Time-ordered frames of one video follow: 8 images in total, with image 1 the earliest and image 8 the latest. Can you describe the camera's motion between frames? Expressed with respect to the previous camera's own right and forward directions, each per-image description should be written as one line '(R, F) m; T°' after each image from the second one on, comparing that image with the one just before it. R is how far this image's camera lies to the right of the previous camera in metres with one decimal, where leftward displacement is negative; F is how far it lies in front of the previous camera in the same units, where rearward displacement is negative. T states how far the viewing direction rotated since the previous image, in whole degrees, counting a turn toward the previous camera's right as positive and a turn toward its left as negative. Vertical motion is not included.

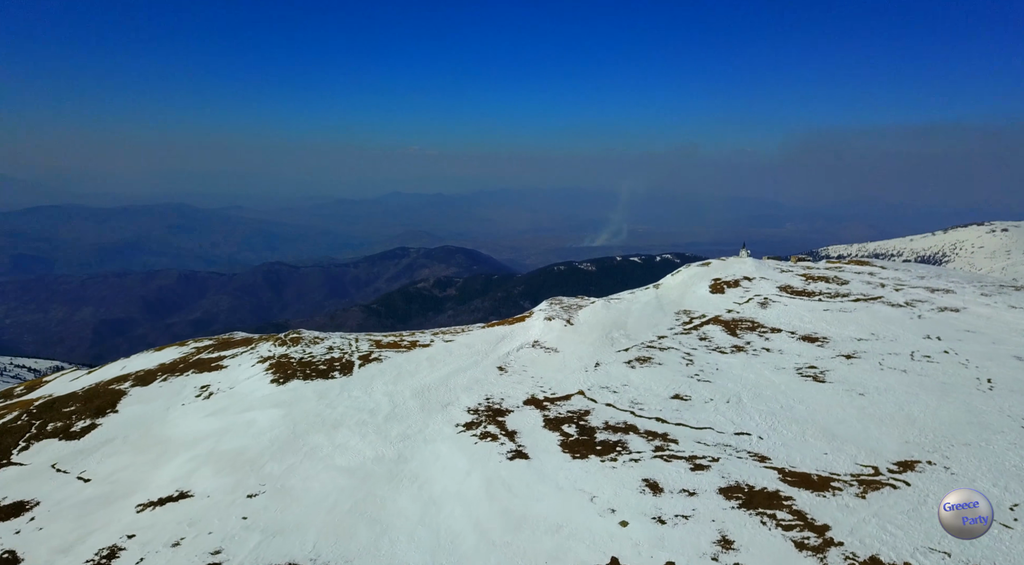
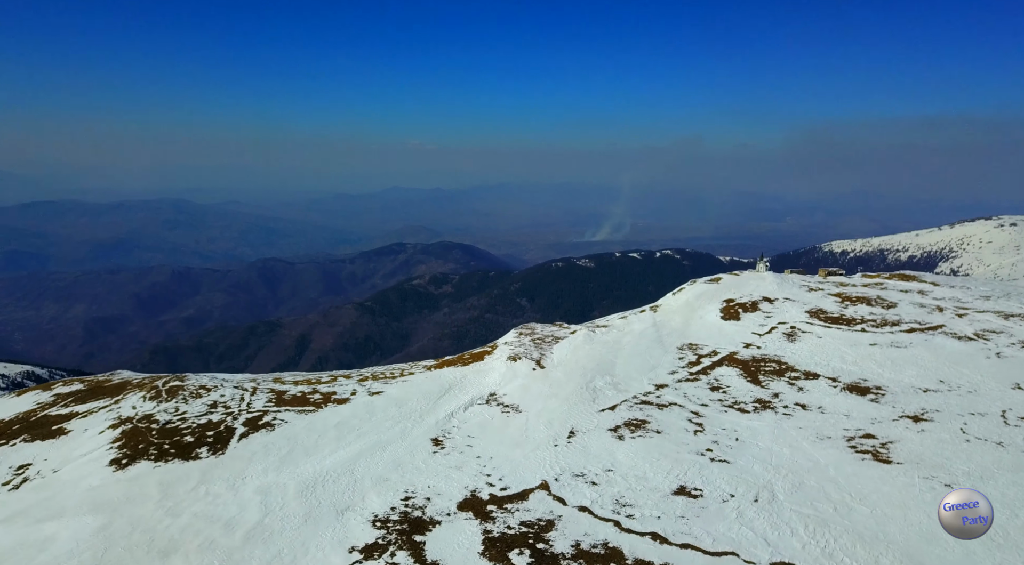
(+2.1, +10.7) m; 0°
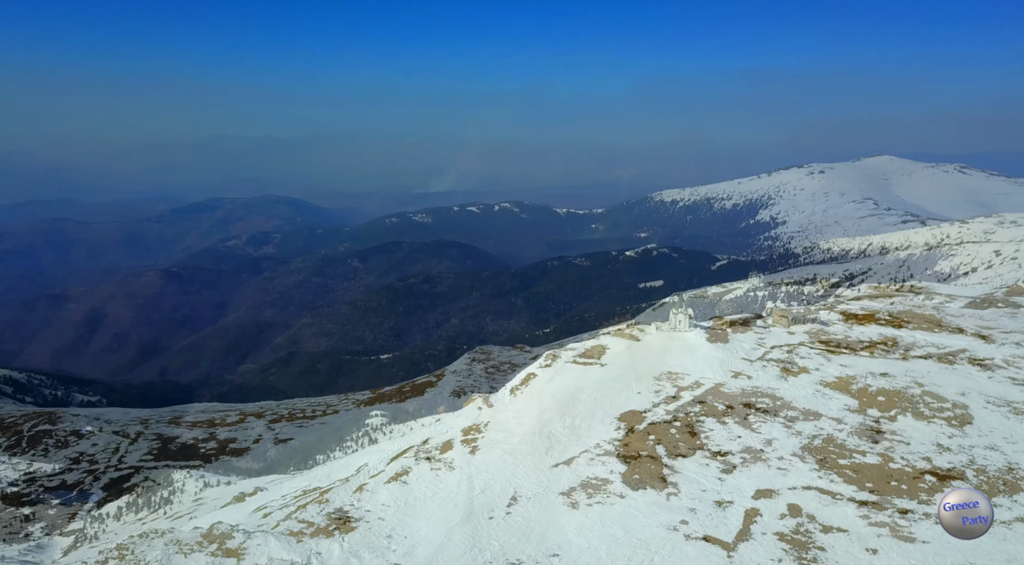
(+0.8, +5.4) m; +3°
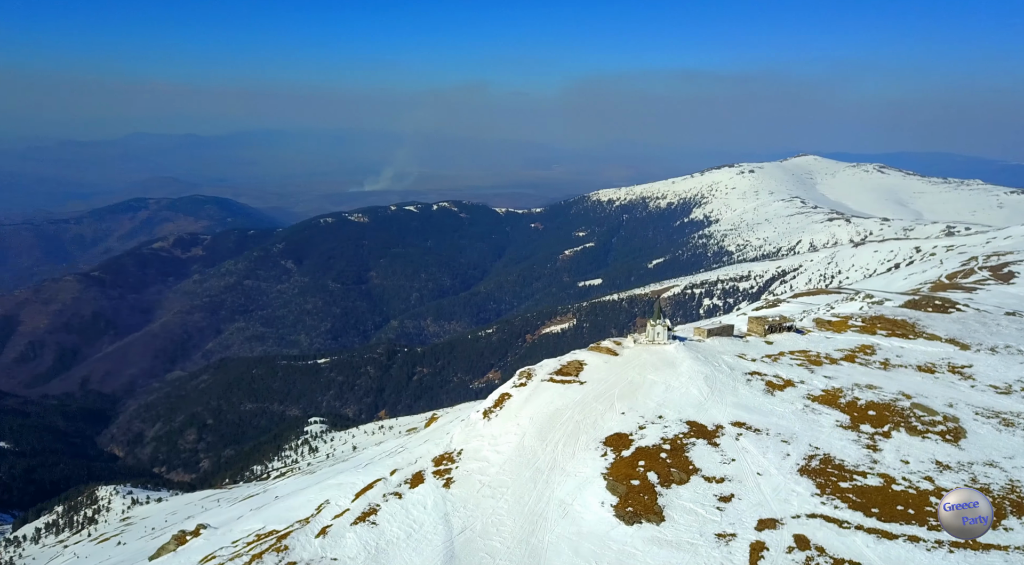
(-3.0, +5.4) m; +5°
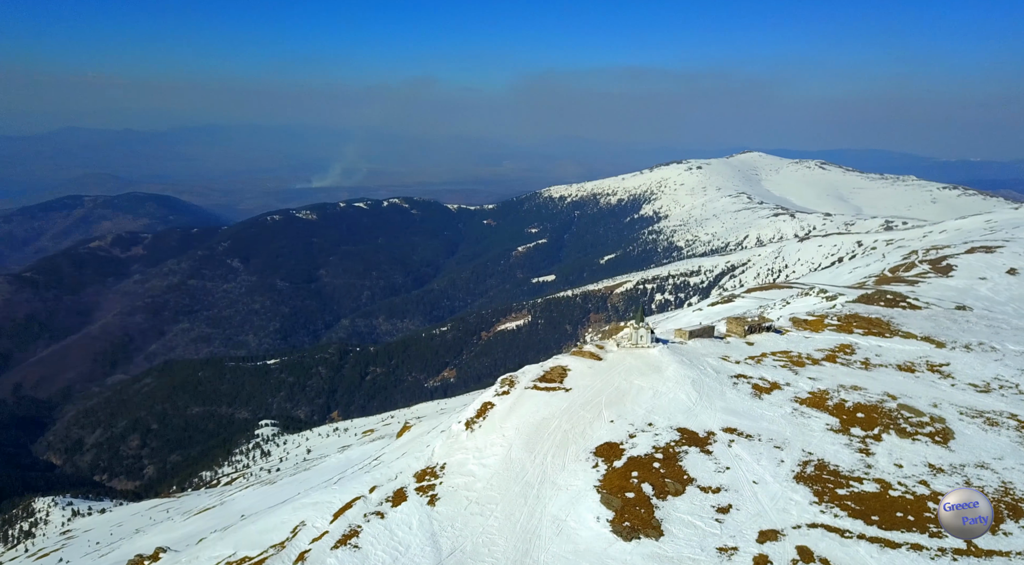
(-2.5, +2.9) m; +4°
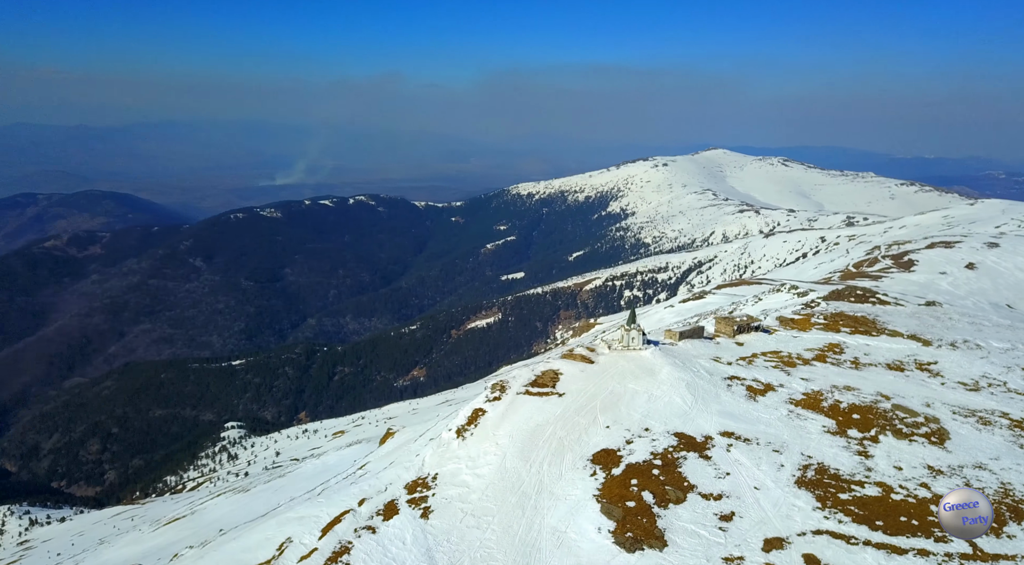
(-1.9, +2.0) m; +3°
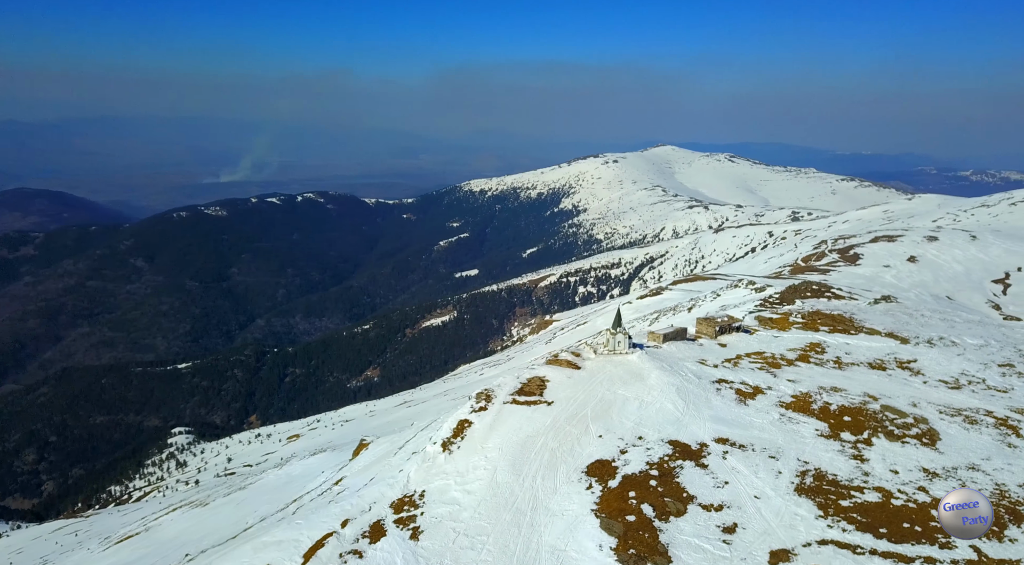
(-2.6, +2.8) m; +4°
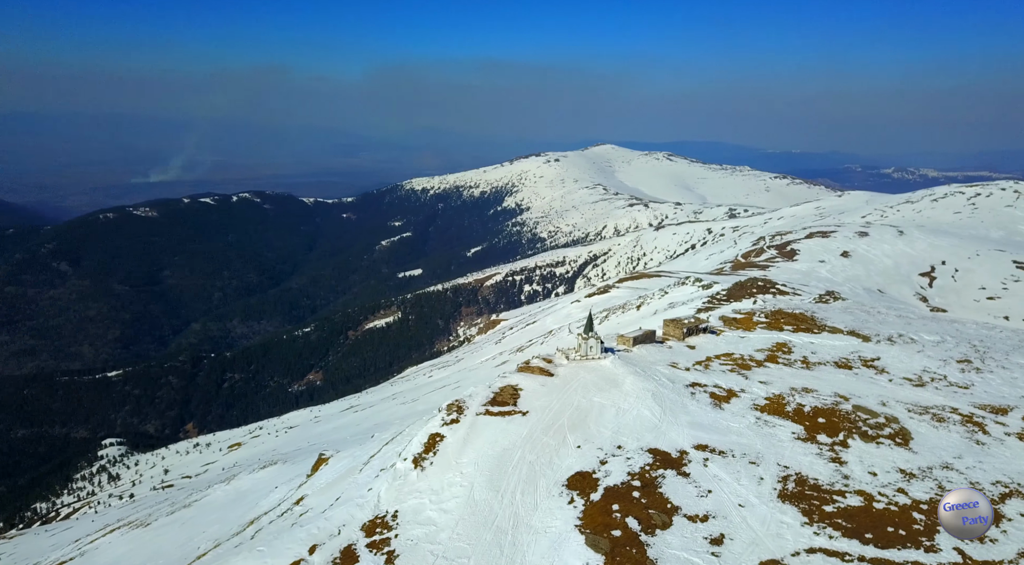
(-2.2, +2.5) m; +4°
